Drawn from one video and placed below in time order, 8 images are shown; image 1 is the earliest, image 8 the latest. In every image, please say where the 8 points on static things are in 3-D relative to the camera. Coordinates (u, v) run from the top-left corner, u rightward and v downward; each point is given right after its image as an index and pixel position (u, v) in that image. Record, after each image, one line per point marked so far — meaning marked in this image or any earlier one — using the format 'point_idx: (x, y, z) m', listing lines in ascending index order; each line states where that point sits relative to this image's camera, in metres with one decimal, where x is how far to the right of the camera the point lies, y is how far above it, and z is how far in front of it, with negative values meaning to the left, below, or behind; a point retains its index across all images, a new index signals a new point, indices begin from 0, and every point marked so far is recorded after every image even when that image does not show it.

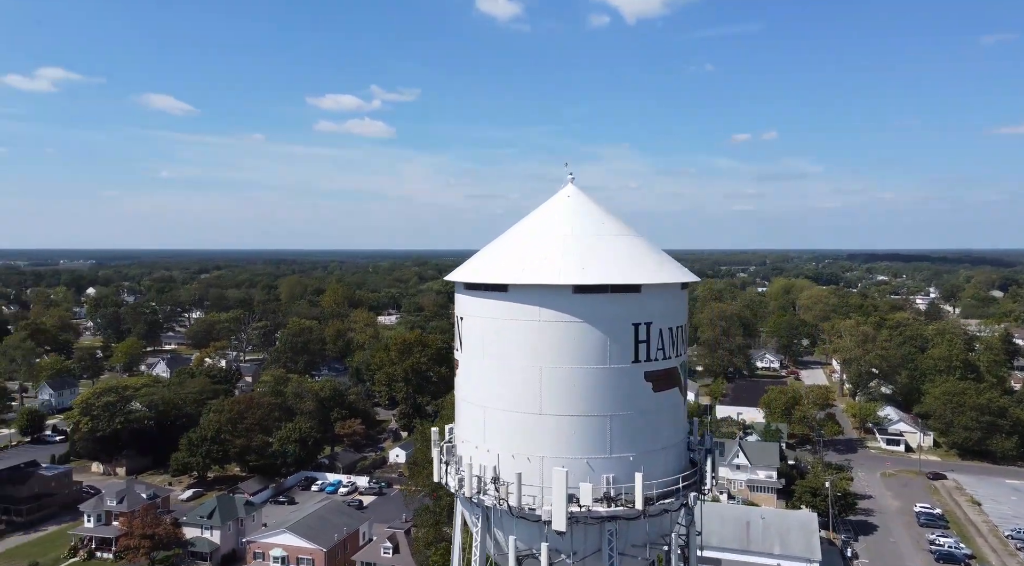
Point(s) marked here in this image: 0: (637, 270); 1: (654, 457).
0: (+2.4, +0.9, +19.3) m
1: (+3.0, -3.0, +19.4) m
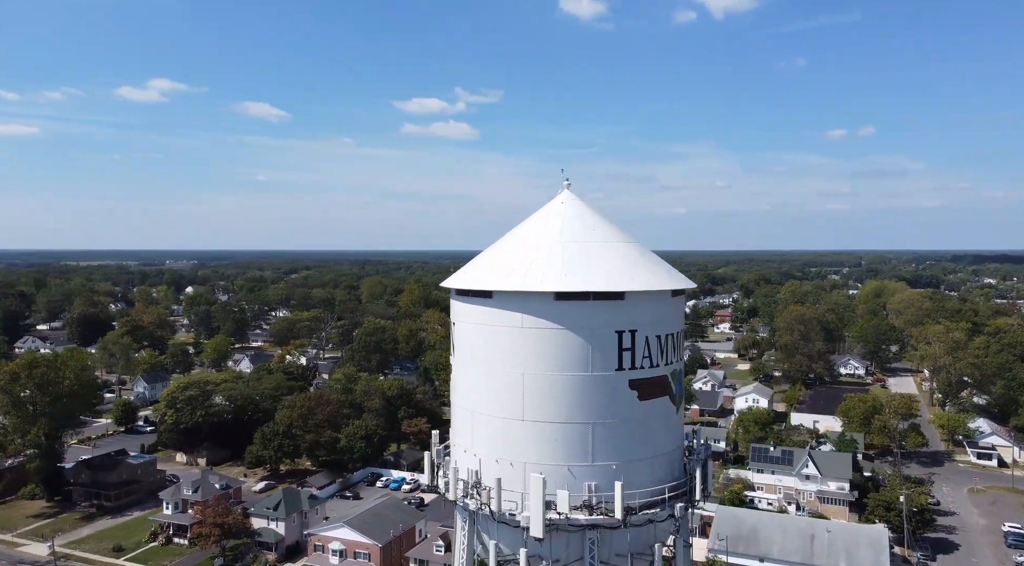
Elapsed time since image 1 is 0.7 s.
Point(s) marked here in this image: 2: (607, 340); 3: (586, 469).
0: (+2.2, +0.3, +19.8) m
1: (+2.7, -3.7, +19.9) m
2: (+2.0, -0.9, +19.6) m
3: (+1.6, -3.6, +19.4) m
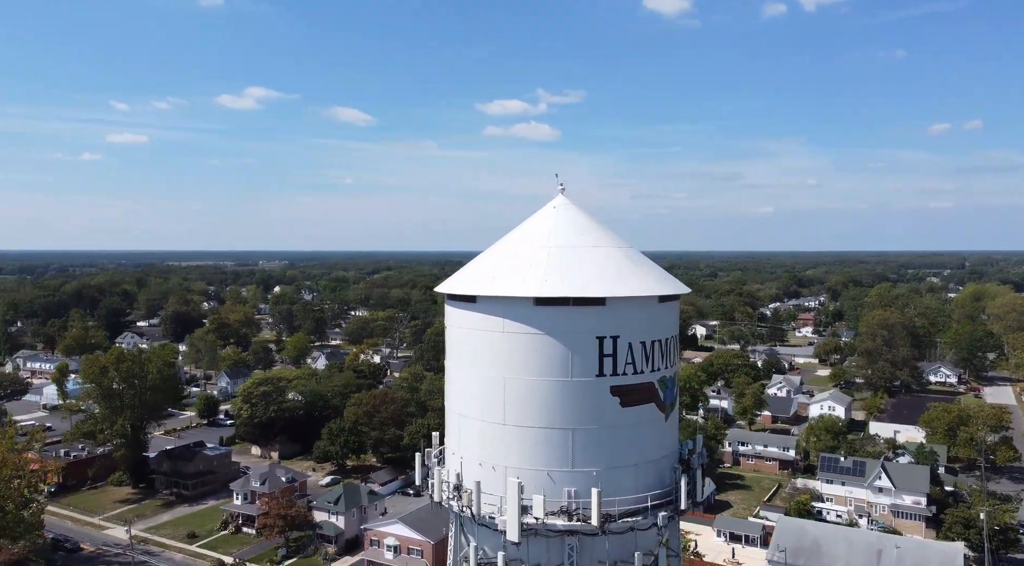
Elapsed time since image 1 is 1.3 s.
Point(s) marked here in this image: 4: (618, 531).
0: (+1.9, -0.1, +20.1) m
1: (+2.3, -4.1, +20.1) m
2: (+1.6, -1.4, +19.9) m
3: (+1.2, -4.1, +19.8) m
4: (+2.2, -5.3, +19.8) m
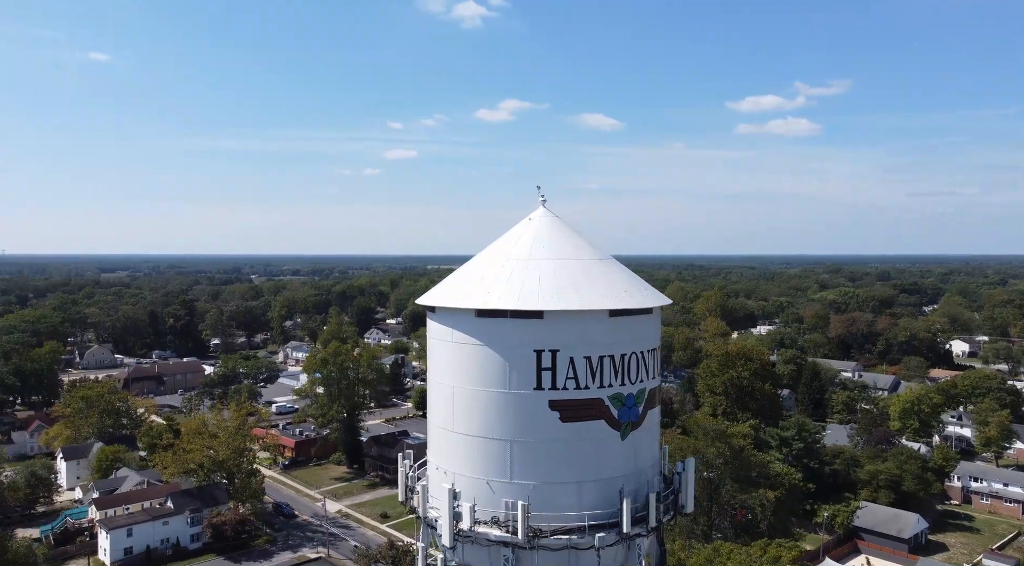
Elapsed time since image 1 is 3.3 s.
0: (+0.6, -0.3, +19.5) m
1: (+1.0, -4.3, +19.4) m
2: (+0.3, -1.6, +19.4) m
3: (-0.2, -4.3, +19.5) m
4: (+0.8, -5.5, +19.2) m
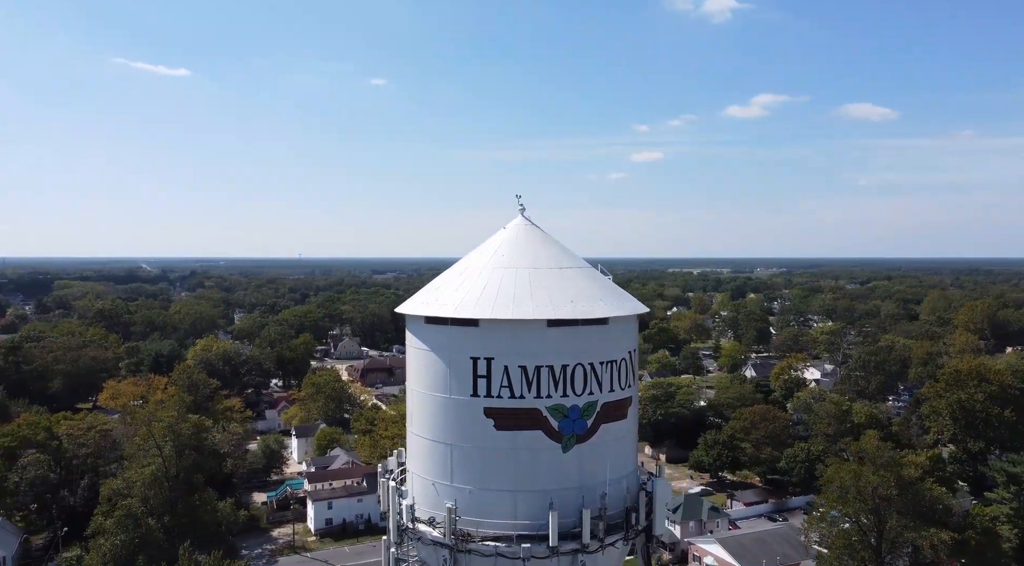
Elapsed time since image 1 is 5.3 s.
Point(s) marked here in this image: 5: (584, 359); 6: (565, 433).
0: (-0.7, -0.5, +19.8) m
1: (-0.4, -4.5, +19.6) m
2: (-1.0, -1.8, +19.9) m
3: (-1.5, -4.5, +20.1) m
4: (-0.7, -5.7, +19.4) m
5: (+1.5, -1.7, +20.1) m
6: (+1.1, -3.2, +19.8) m
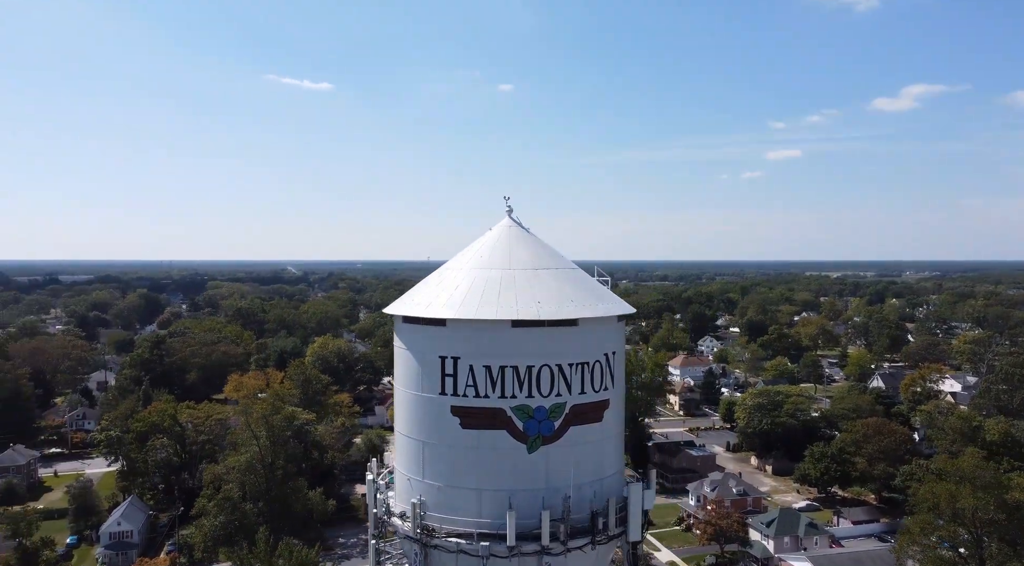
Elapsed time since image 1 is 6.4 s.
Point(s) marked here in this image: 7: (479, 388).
0: (-1.3, -0.5, +20.2) m
1: (-1.1, -4.5, +19.8) m
2: (-1.7, -1.8, +20.3) m
3: (-2.1, -4.5, +20.6) m
4: (-1.5, -5.7, +19.8) m
5: (+0.8, -1.7, +20.0) m
6: (+0.4, -3.2, +19.7) m
7: (-0.7, -2.3, +19.7) m
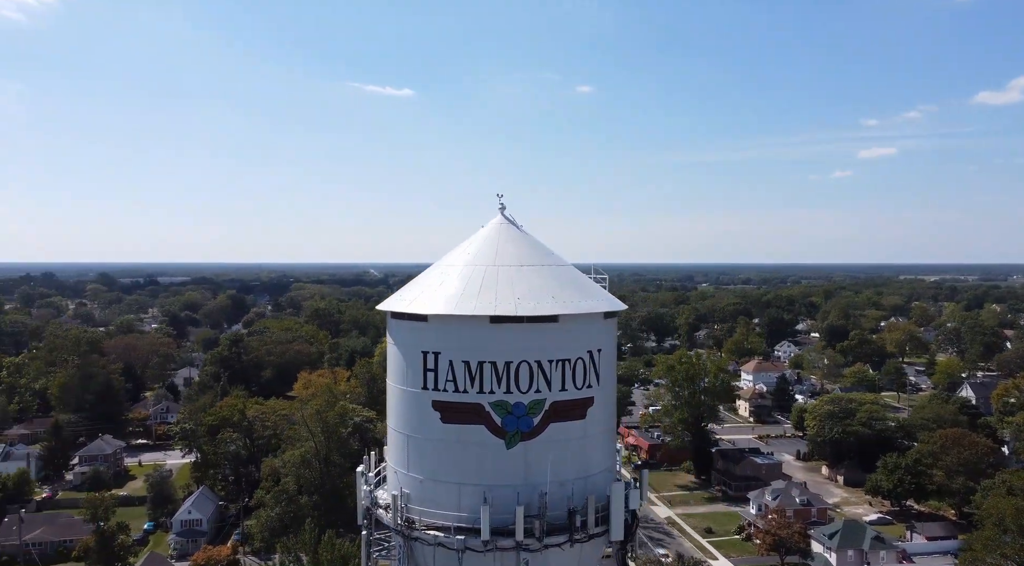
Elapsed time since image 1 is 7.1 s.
0: (-1.7, -0.5, +20.5) m
1: (-1.6, -4.4, +20.1) m
2: (-2.0, -1.7, +20.6) m
3: (-2.4, -4.4, +21.0) m
4: (-1.9, -5.6, +20.1) m
5: (+0.4, -1.6, +20.0) m
6: (-0.1, -3.1, +19.8) m
7: (-1.2, -2.2, +20.0) m
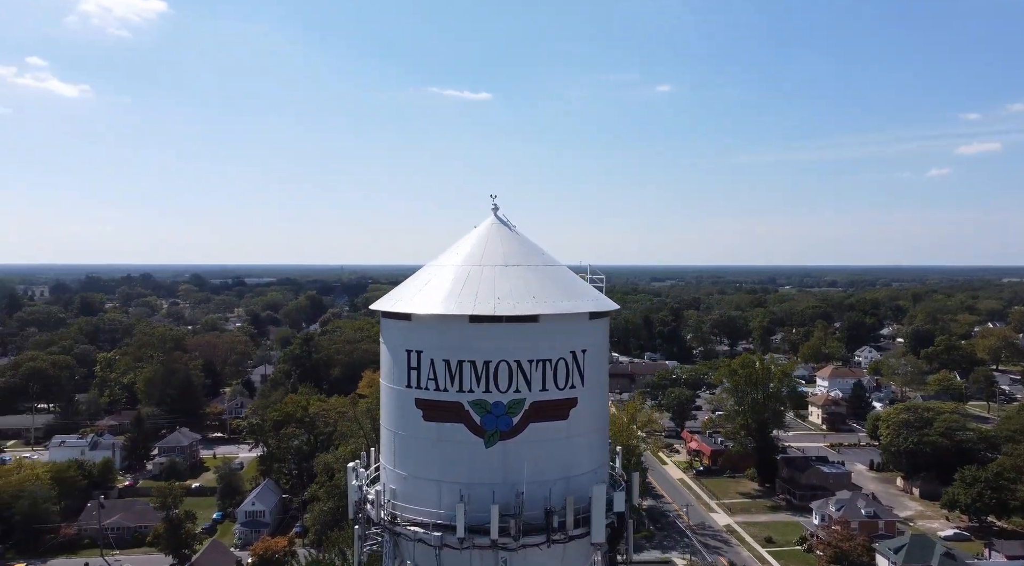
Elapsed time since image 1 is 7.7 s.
0: (-2.0, -0.4, +20.5) m
1: (-1.9, -4.4, +20.1) m
2: (-2.3, -1.6, +20.7) m
3: (-2.7, -4.3, +21.1) m
4: (-2.3, -5.6, +20.2) m
5: (0.0, -1.5, +19.8) m
6: (-0.5, -3.1, +19.7) m
7: (-1.6, -2.1, +20.0) m
